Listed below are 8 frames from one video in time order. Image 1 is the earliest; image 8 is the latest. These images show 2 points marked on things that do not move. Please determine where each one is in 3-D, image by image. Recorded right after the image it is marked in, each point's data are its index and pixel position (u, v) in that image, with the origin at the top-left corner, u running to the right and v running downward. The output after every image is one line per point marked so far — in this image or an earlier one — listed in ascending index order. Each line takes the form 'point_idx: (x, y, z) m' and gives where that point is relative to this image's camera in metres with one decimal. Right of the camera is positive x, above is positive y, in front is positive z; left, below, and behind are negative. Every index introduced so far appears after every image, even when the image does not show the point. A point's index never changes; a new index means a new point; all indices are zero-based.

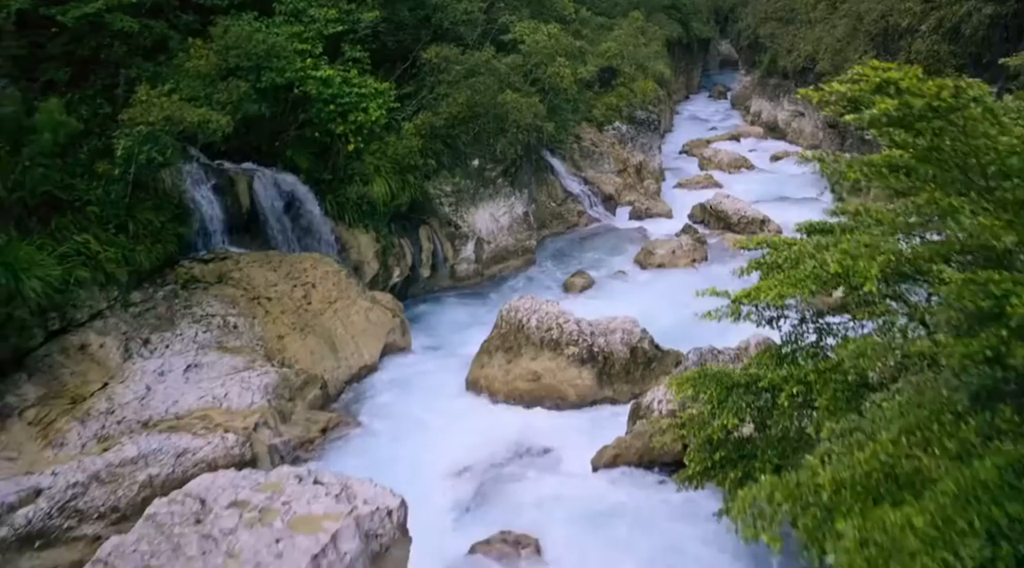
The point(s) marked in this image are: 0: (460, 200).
0: (-1.2, +2.0, +18.0) m
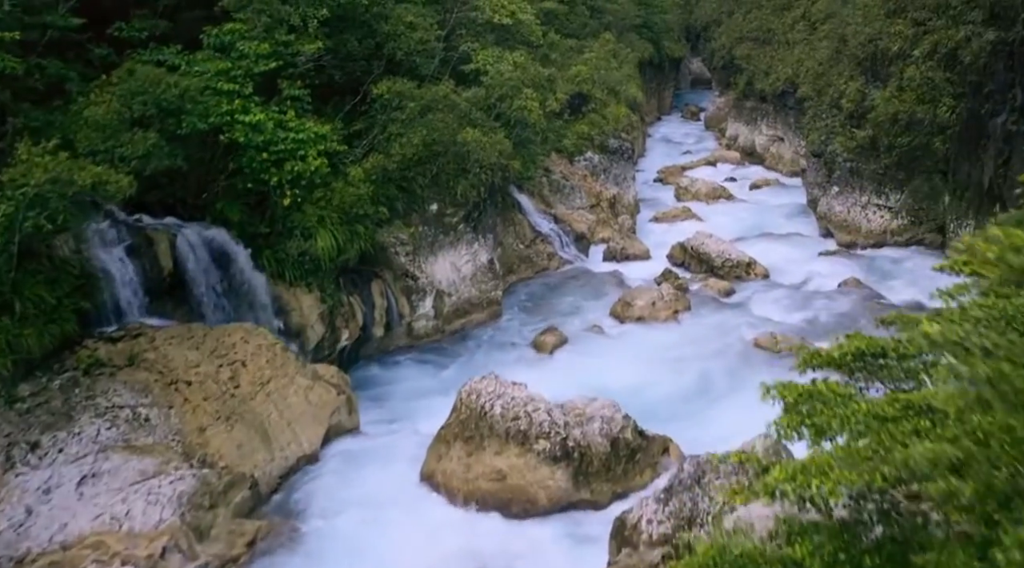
0: (-2.0, +0.7, +16.2) m
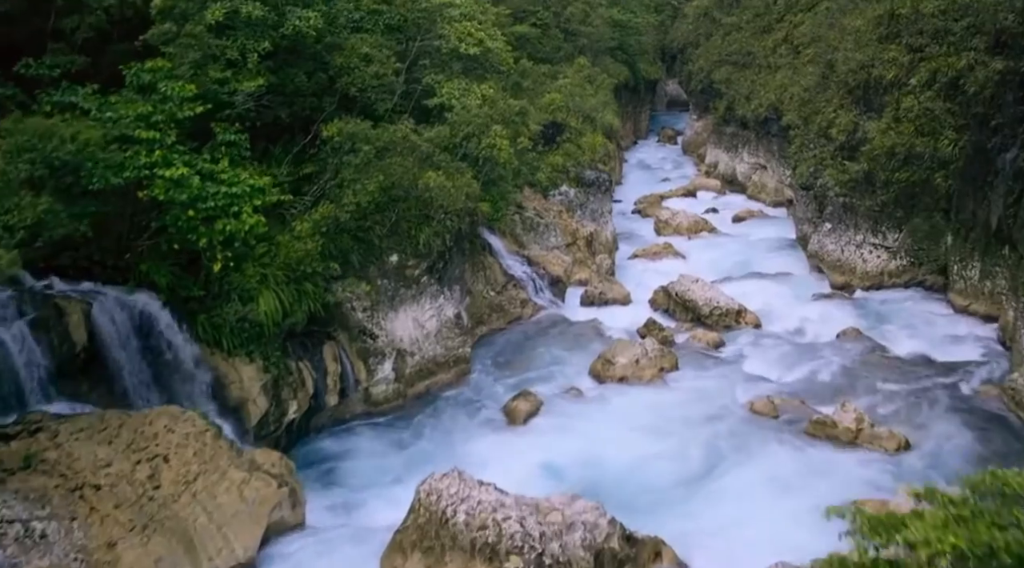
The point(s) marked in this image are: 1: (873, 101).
0: (-2.5, -0.4, +14.5) m
1: (+8.9, +4.5, +19.4) m
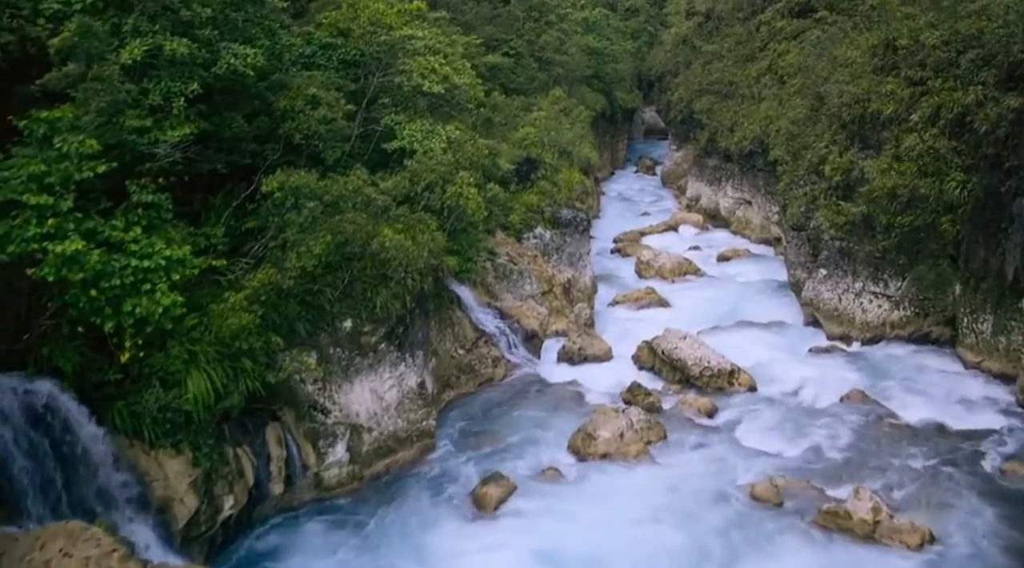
0: (-3.0, -1.5, +12.8) m
1: (+8.2, +3.4, +18.1) m
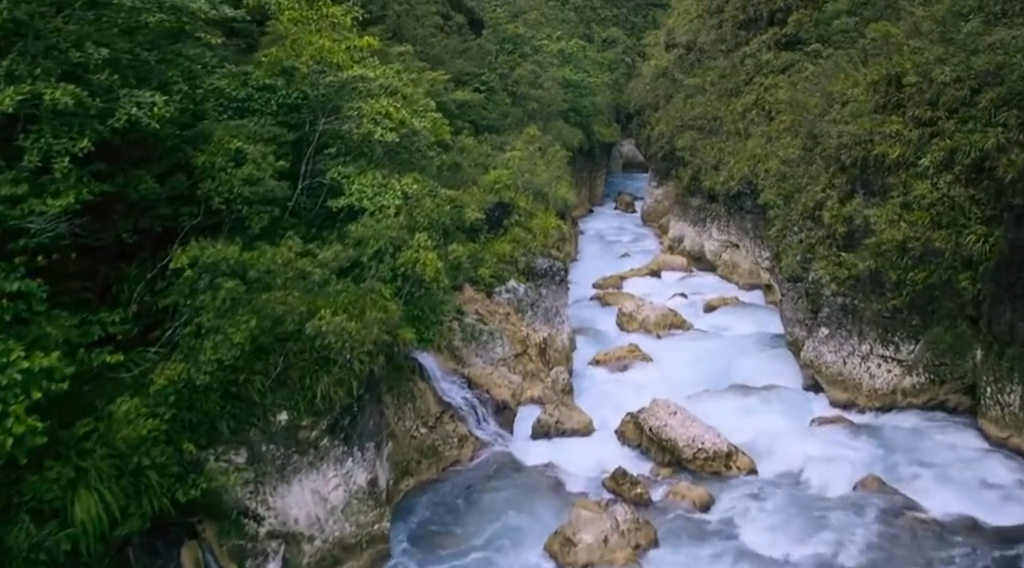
0: (-3.5, -2.7, +10.8) m
1: (+7.5, +2.1, +16.5) m
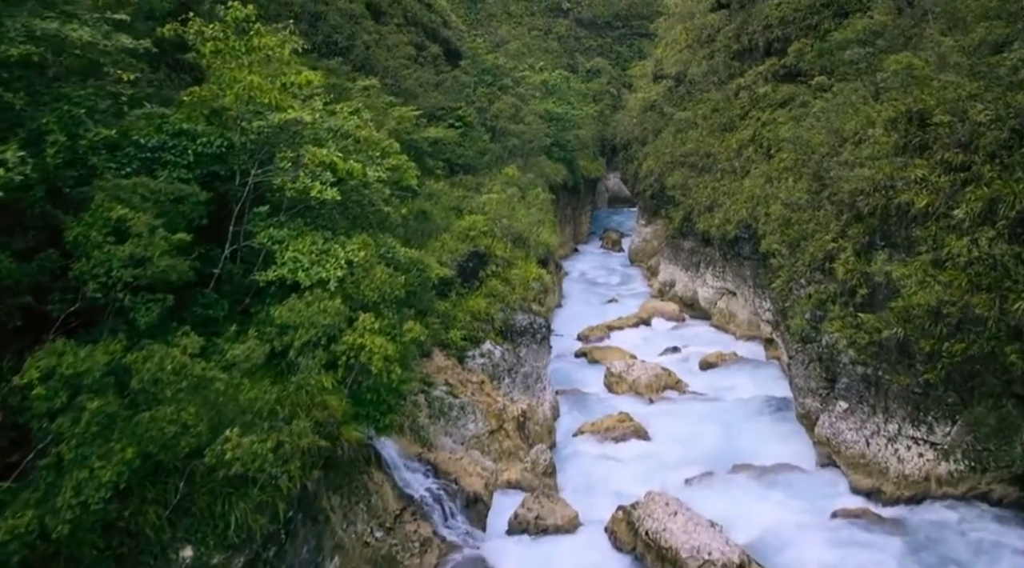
0: (-3.9, -3.8, +8.4) m
1: (+7.0, +0.9, +14.5) m
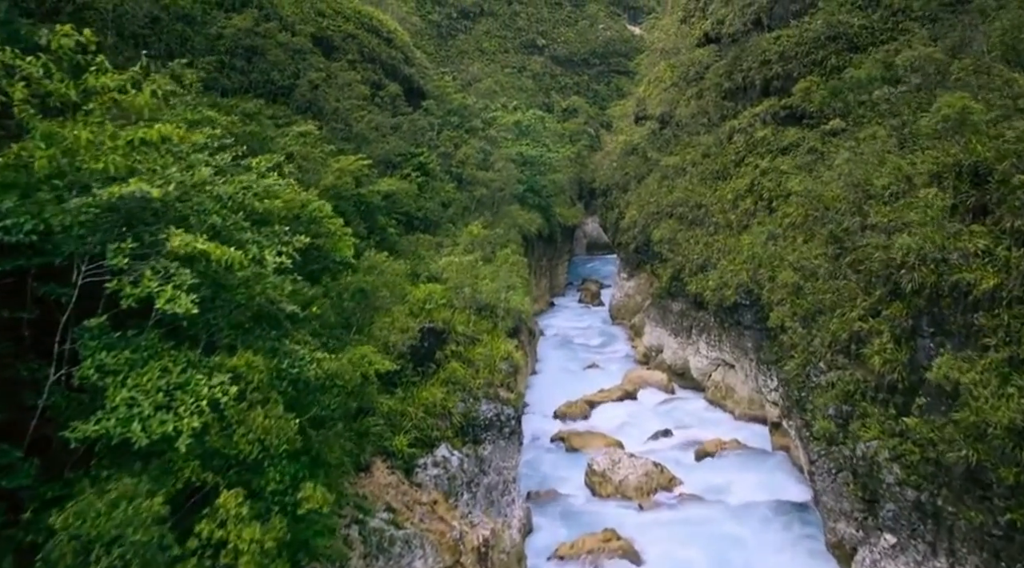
0: (-4.3, -5.1, +5.0) m
1: (+6.4, -0.5, +11.5) m
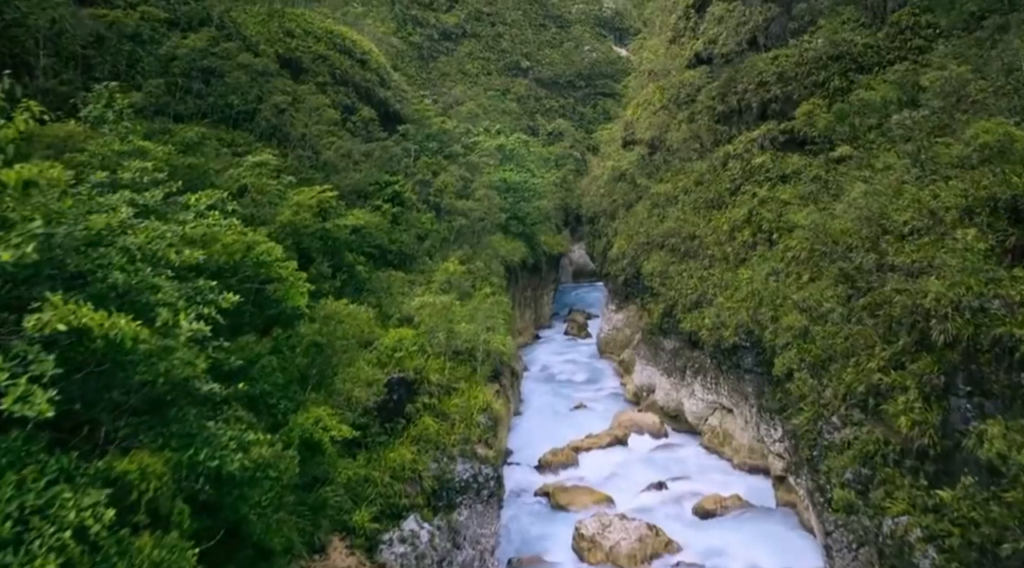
0: (-4.5, -5.6, +3.2) m
1: (+6.1, -1.2, +10.0) m
